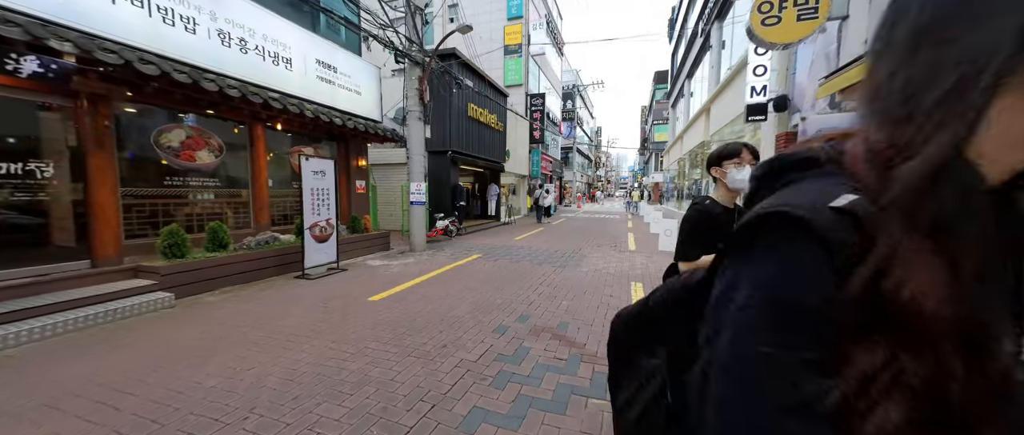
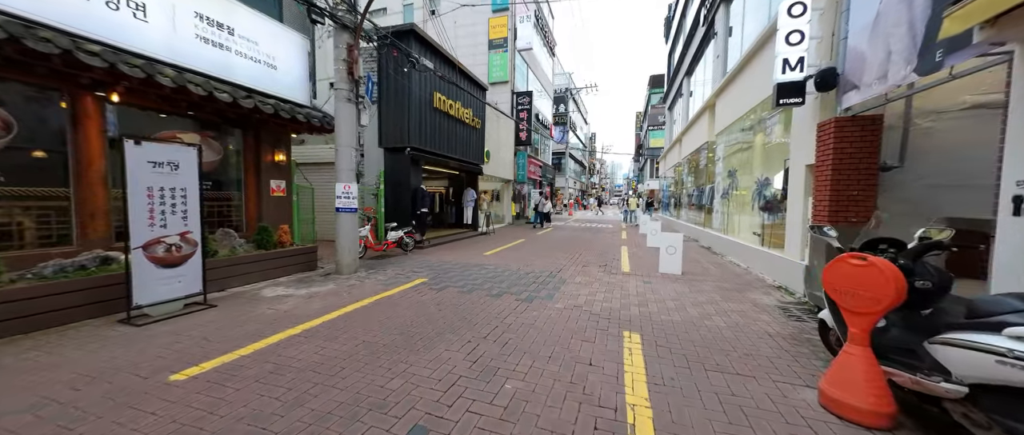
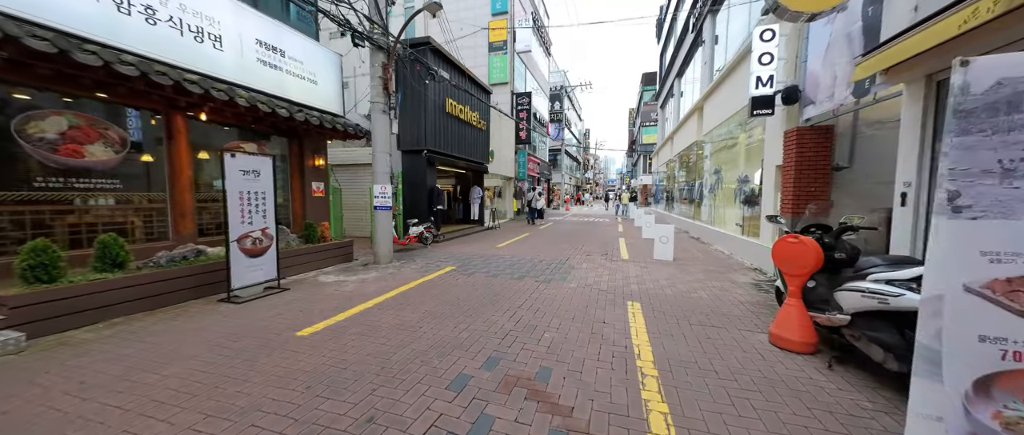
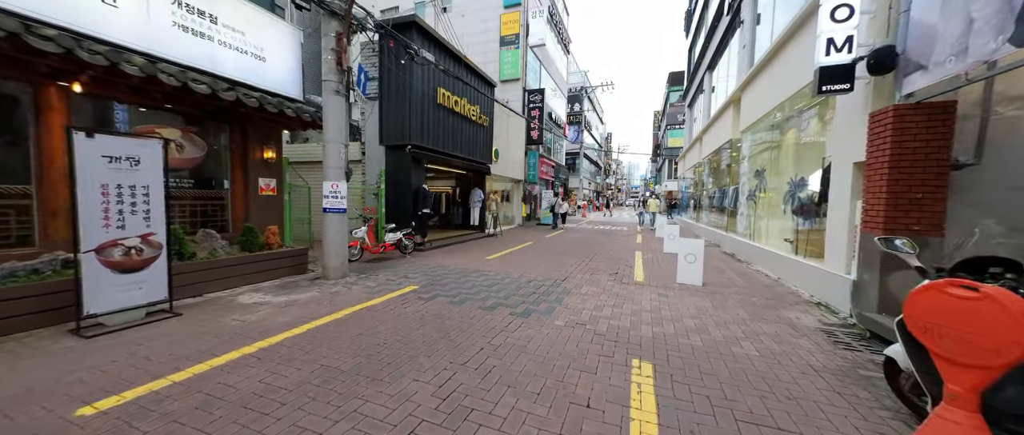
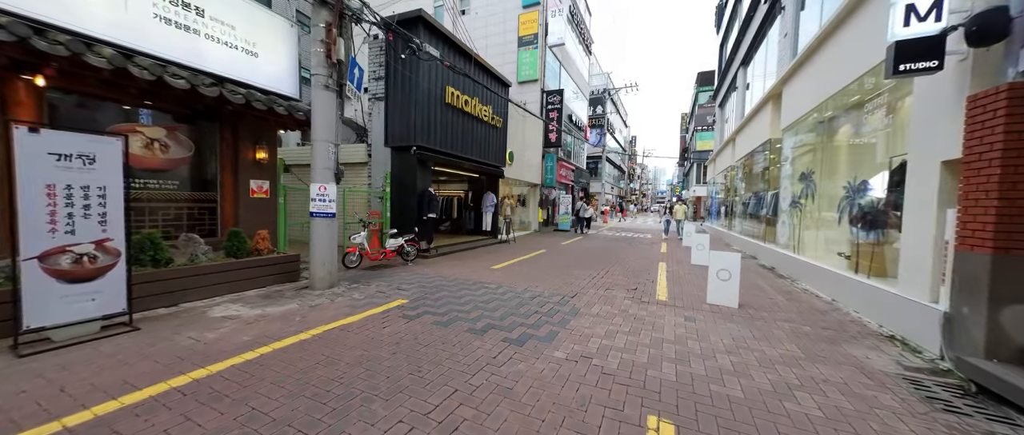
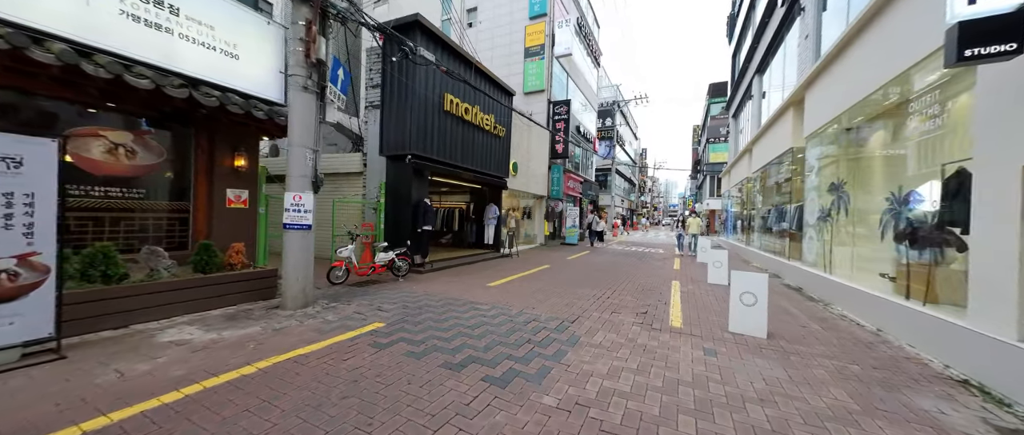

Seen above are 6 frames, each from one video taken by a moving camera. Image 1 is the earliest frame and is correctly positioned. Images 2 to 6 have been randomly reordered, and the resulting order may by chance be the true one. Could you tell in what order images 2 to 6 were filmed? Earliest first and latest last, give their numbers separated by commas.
3, 2, 4, 5, 6
